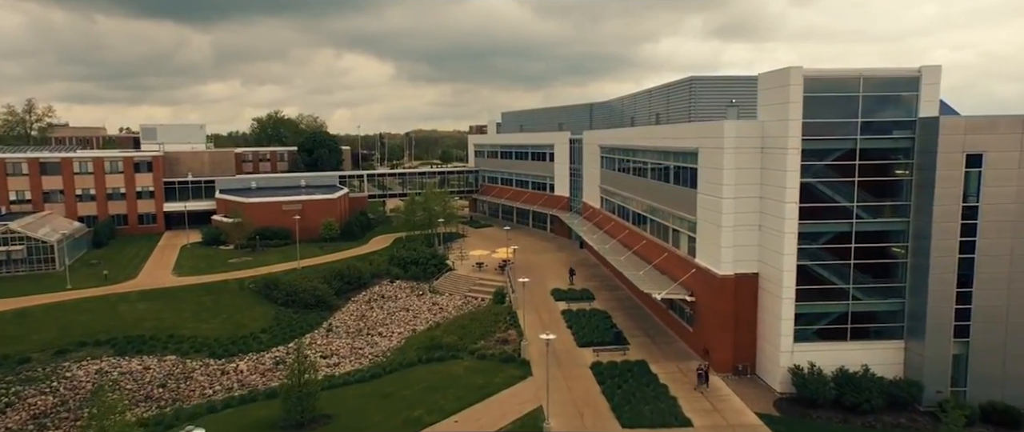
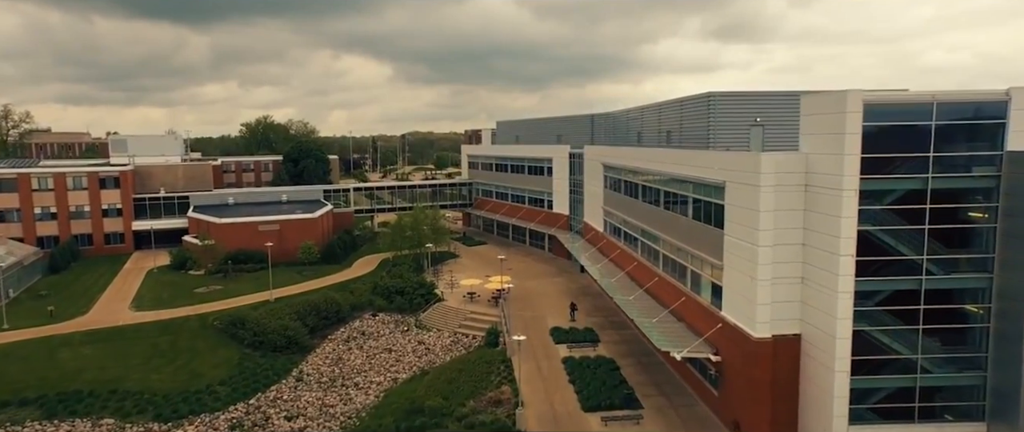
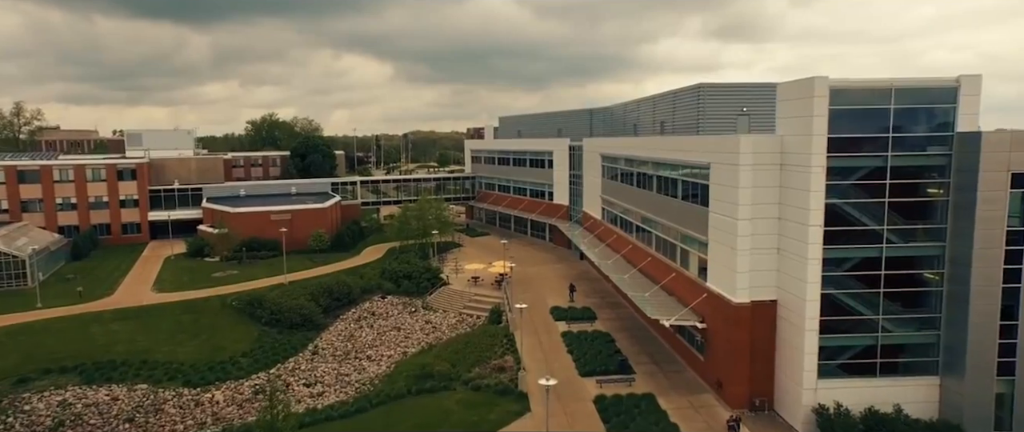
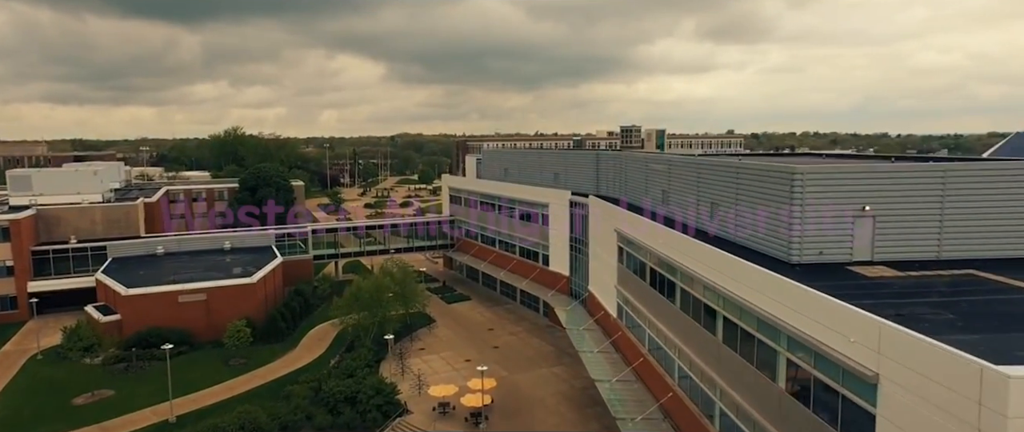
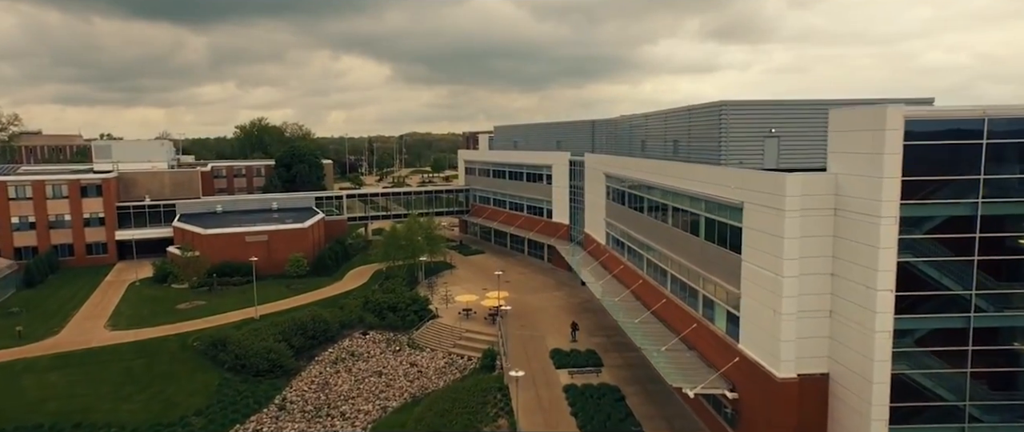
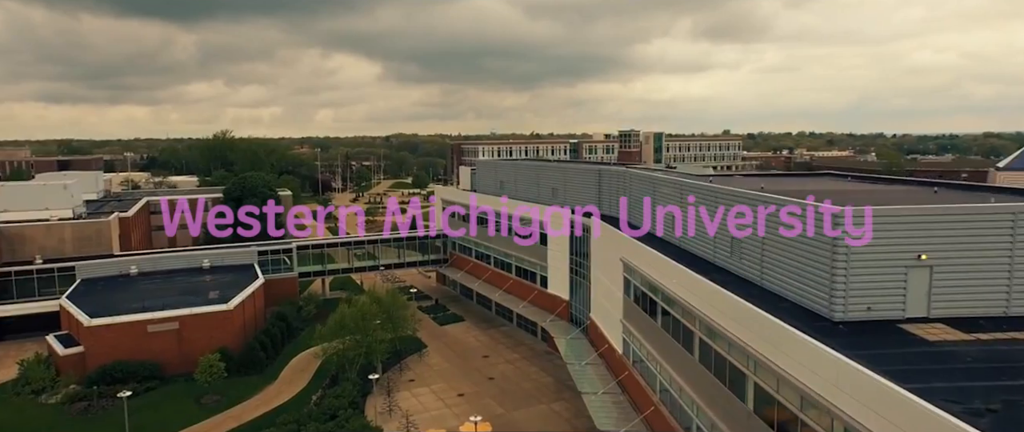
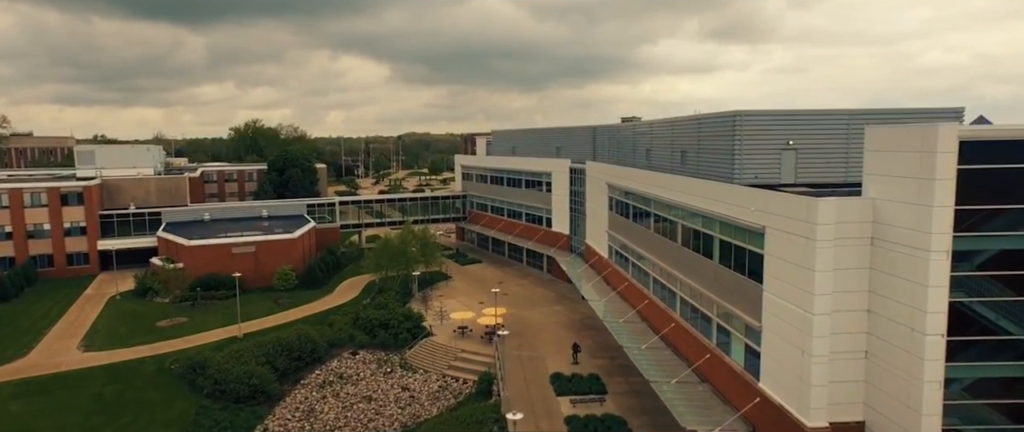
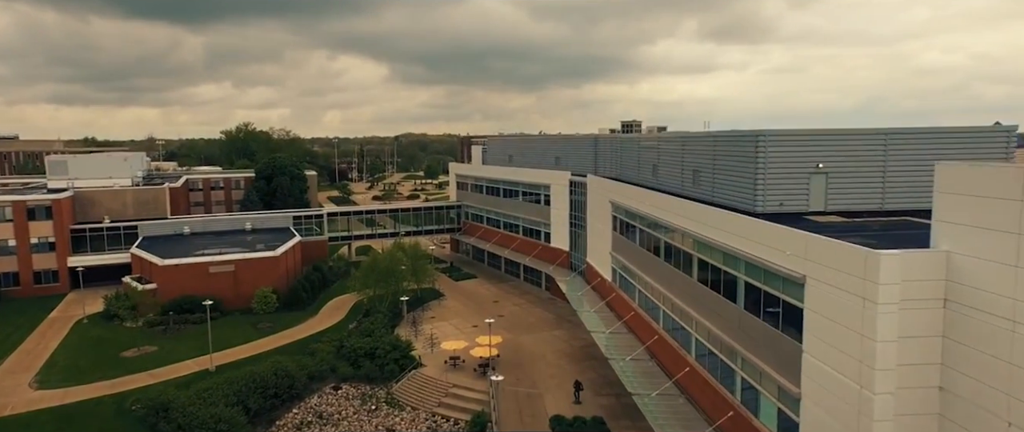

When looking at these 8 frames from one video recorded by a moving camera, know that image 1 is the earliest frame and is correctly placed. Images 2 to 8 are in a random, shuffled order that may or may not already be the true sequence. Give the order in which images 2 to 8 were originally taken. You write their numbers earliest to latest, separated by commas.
3, 2, 5, 7, 8, 4, 6
